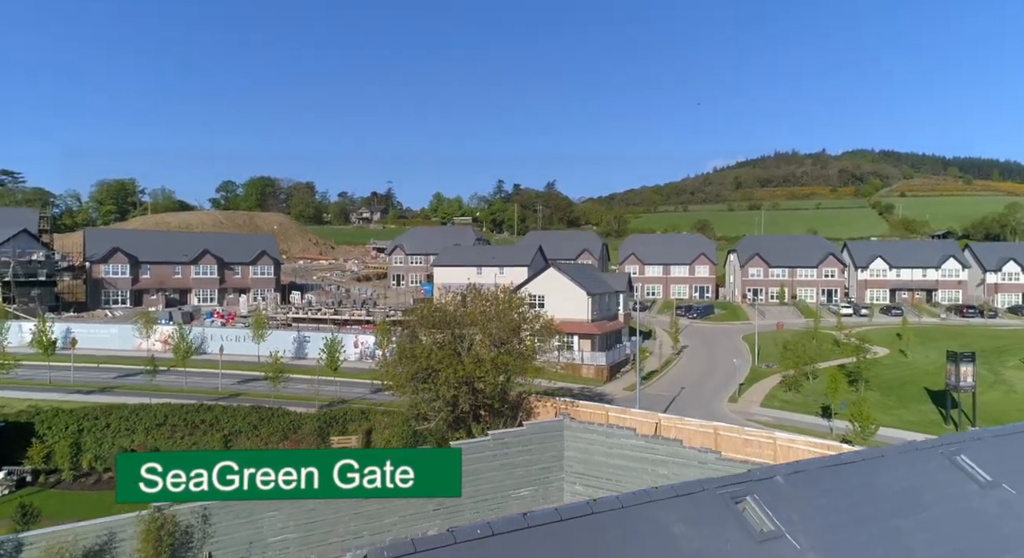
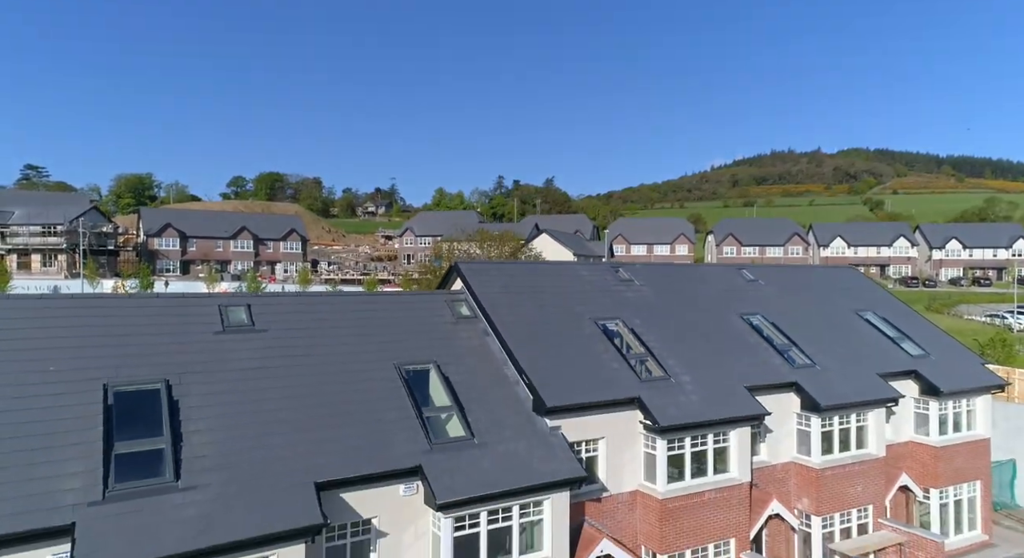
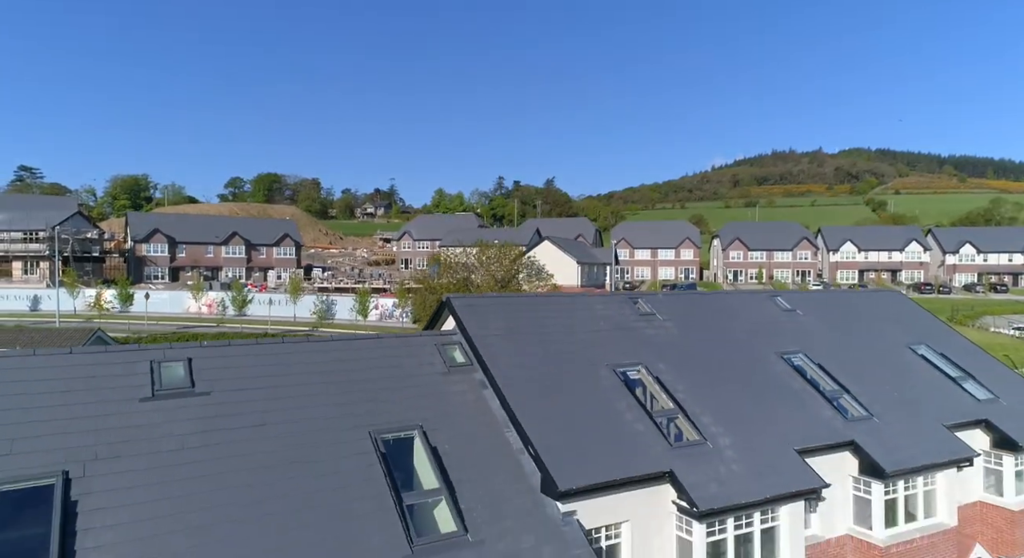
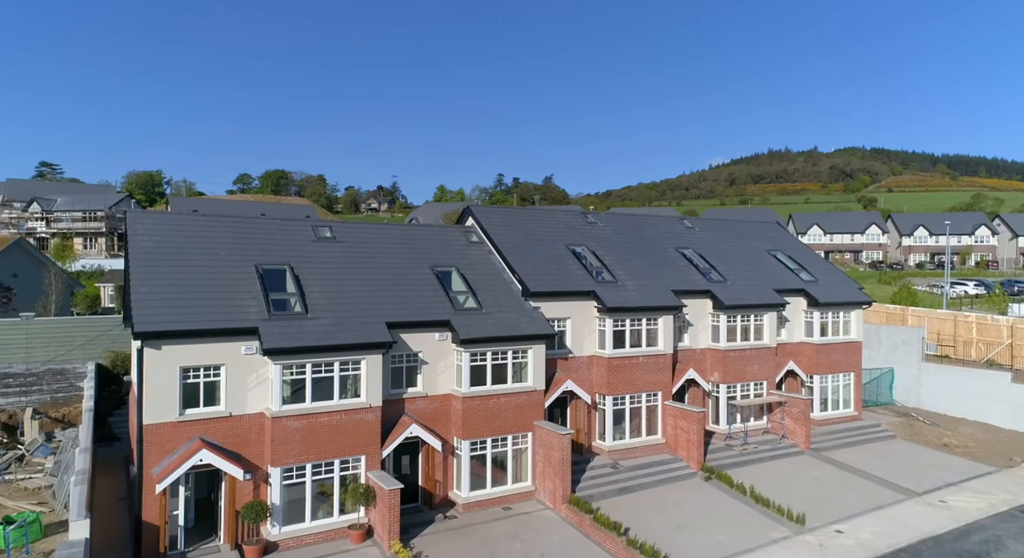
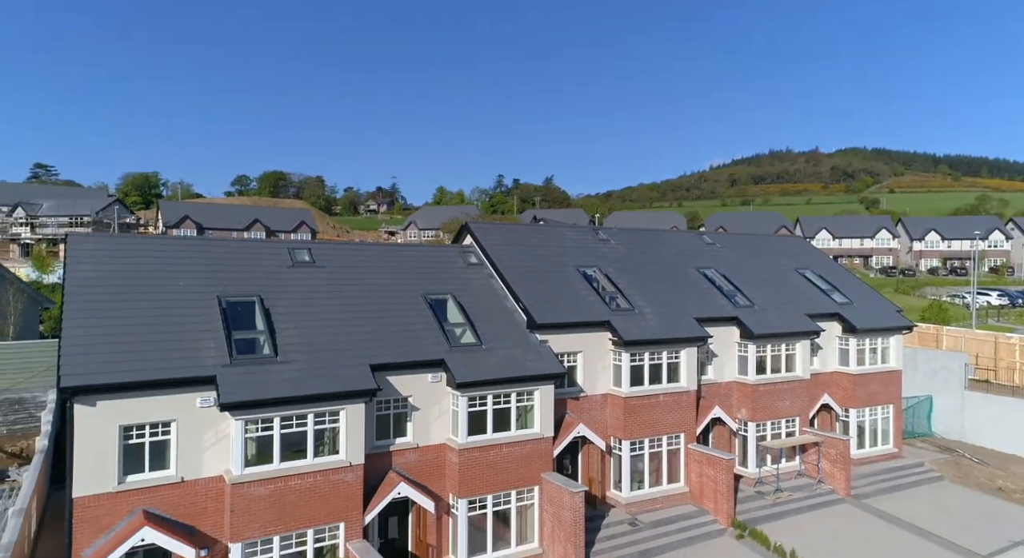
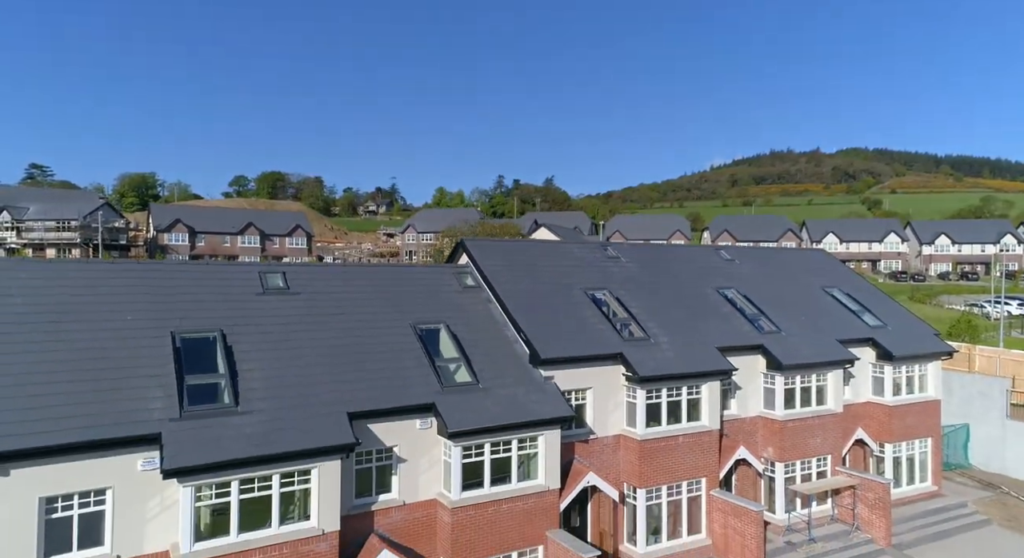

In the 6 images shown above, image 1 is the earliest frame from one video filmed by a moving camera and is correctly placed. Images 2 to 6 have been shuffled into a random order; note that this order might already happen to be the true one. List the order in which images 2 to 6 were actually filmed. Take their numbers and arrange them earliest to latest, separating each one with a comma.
3, 2, 6, 5, 4
